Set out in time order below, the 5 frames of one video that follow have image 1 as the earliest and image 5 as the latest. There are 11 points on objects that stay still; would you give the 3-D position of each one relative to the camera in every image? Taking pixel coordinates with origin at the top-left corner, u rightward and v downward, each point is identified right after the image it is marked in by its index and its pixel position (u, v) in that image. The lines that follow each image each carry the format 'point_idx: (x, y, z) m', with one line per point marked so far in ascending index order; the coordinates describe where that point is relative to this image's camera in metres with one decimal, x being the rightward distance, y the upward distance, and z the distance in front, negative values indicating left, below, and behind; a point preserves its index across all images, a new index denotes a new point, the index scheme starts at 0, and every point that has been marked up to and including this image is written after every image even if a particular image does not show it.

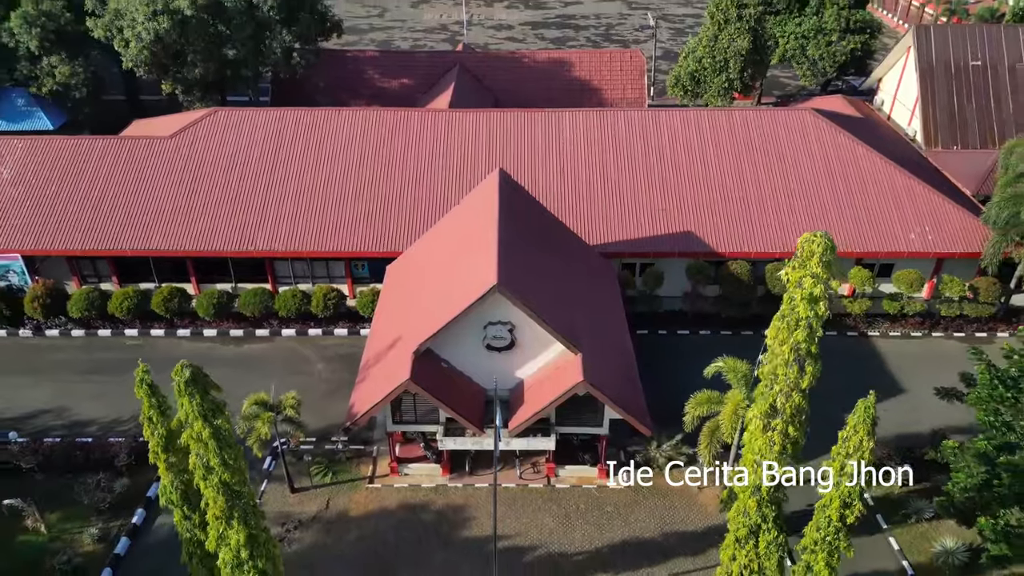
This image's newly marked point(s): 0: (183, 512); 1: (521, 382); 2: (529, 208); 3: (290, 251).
0: (-4.4, -3.0, +10.3) m
1: (+0.1, -1.8, +14.5) m
2: (+0.4, +1.8, +17.0) m
3: (-5.7, +0.9, +19.9) m
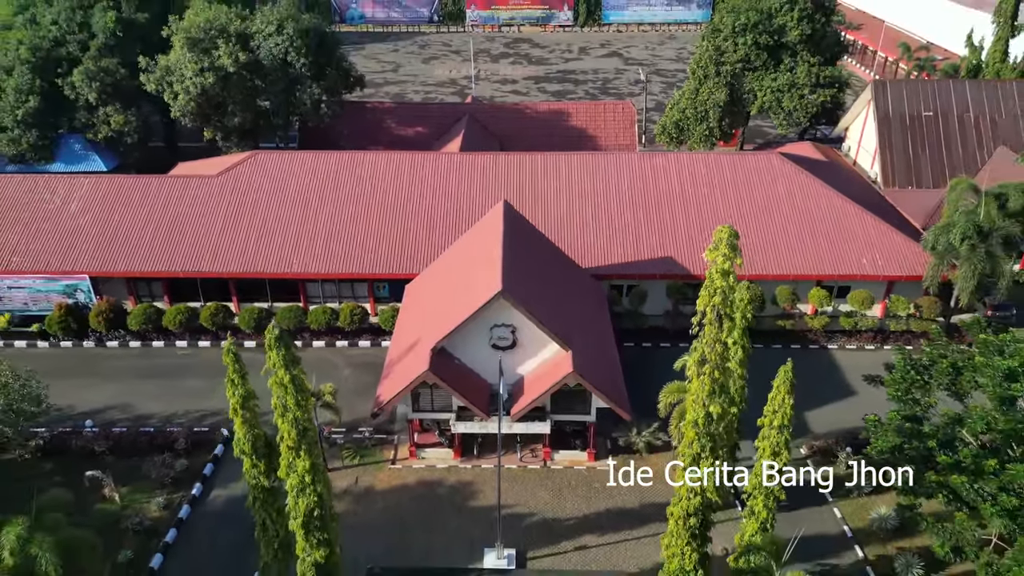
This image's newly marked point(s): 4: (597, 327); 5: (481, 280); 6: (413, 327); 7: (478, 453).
0: (-4.4, -2.9, +13.0) m
1: (+0.2, -2.0, +17.2) m
2: (+0.4, +1.4, +20.0) m
3: (-5.6, +0.4, +22.8) m
4: (+2.1, -0.9, +19.2) m
5: (-0.7, +0.2, +17.2) m
6: (-2.5, -0.9, +19.0) m
7: (-0.8, -3.9, +18.1) m
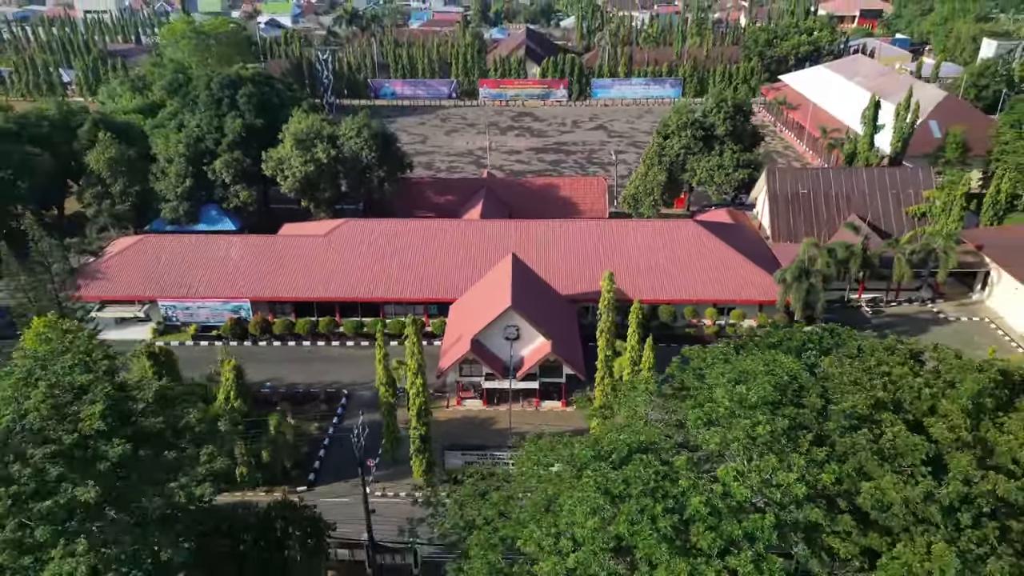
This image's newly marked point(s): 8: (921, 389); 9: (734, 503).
0: (-4.2, -3.4, +25.8) m
1: (+0.4, -2.7, +30.0) m
2: (+0.6, +0.6, +33.0) m
3: (-5.4, -0.5, +35.8) m
4: (+2.3, -1.7, +32.0) m
5: (-0.5, -0.5, +30.2) m
6: (-2.3, -1.7, +31.9) m
7: (-0.6, -4.6, +30.9) m
8: (+7.9, -1.9, +14.8) m
9: (+3.6, -3.5, +12.5) m
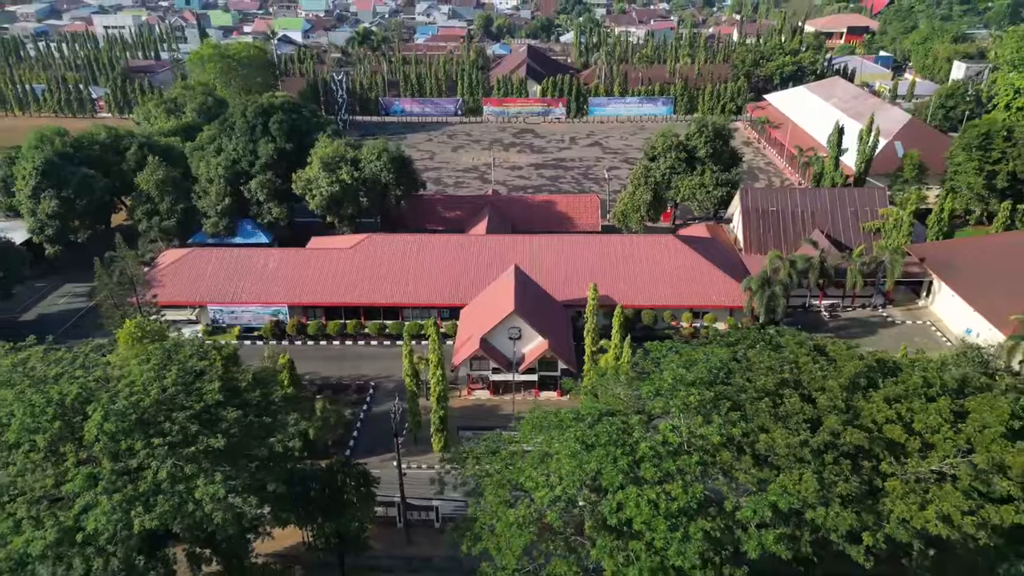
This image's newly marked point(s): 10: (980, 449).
0: (-4.1, -3.7, +31.2) m
1: (+0.5, -3.0, +35.4) m
2: (+0.8, +0.2, +38.4) m
3: (-5.2, -0.9, +41.2) m
4: (+2.5, -2.1, +37.4) m
5: (-0.4, -0.8, +35.6) m
6: (-2.2, -2.0, +37.3) m
7: (-0.5, -4.9, +36.3) m
8: (+8.0, -2.2, +20.1) m
9: (+3.7, -3.8, +17.9) m
10: (+10.6, -3.6, +17.4) m
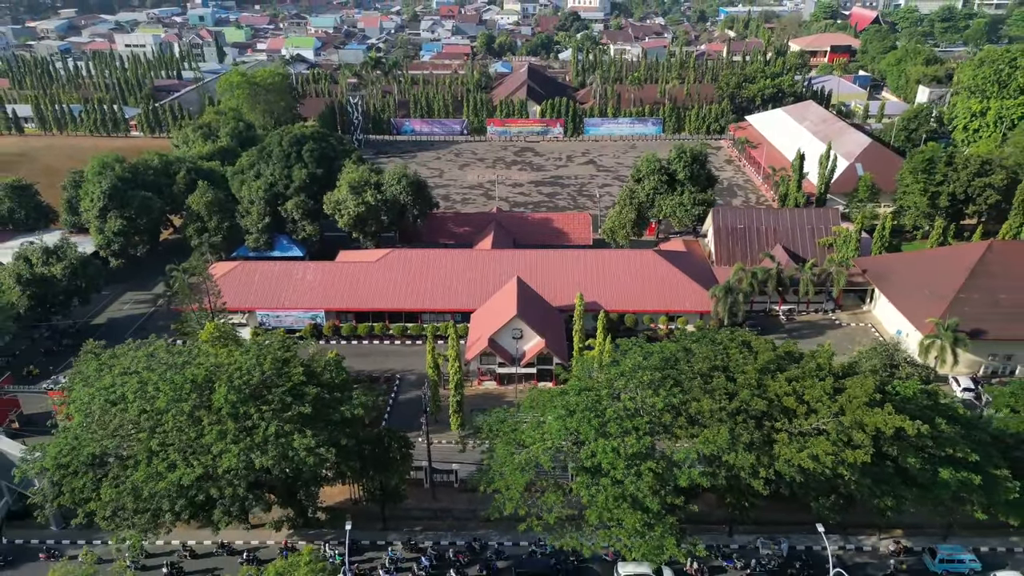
0: (-3.9, -4.1, +38.4) m
1: (+0.7, -3.5, +42.7) m
2: (+1.0, -0.2, +45.7) m
3: (-5.1, -1.4, +48.5) m
4: (+2.6, -2.5, +44.7) m
5: (-0.2, -1.3, +42.9) m
6: (-2.0, -2.5, +44.6) m
7: (-0.3, -5.4, +43.5) m
8: (+8.1, -2.6, +27.4) m
9: (+3.9, -4.1, +25.2) m
10: (+10.8, -4.0, +24.6) m
